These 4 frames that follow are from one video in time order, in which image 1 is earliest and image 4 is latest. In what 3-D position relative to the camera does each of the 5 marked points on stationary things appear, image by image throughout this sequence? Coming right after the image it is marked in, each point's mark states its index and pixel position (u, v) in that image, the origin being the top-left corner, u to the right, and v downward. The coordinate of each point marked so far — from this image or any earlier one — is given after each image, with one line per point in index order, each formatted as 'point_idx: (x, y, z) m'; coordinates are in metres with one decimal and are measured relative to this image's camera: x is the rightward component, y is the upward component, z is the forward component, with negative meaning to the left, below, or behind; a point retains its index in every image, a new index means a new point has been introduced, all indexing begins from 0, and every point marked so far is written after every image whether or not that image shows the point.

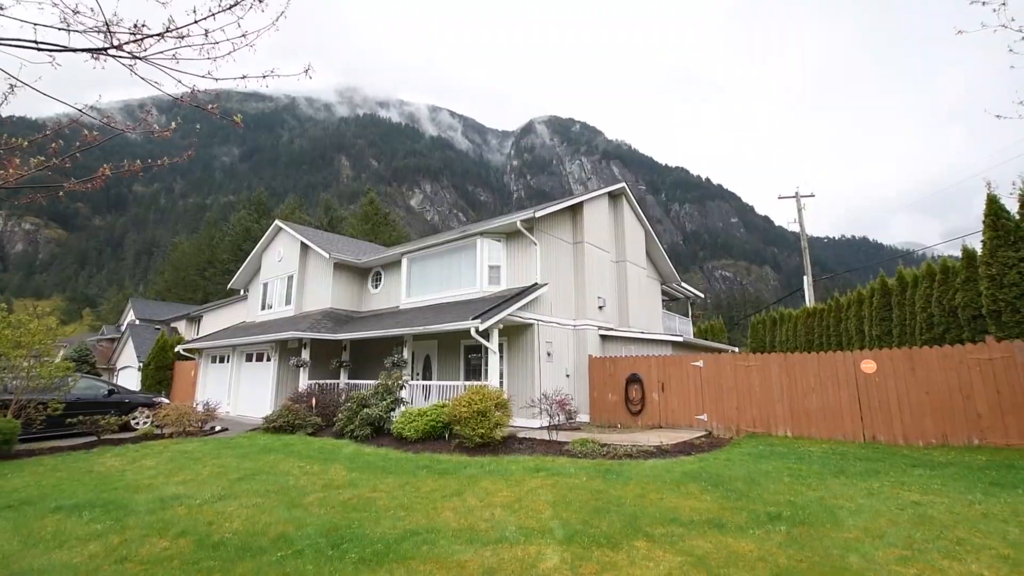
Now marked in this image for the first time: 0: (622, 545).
0: (+1.0, -2.3, +4.4) m
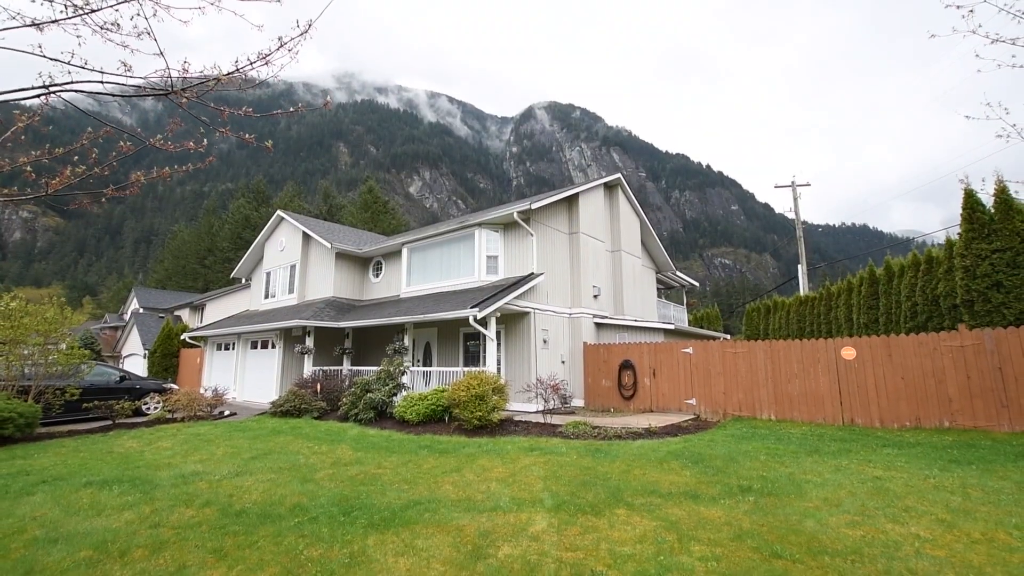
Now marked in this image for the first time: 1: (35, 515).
0: (+0.9, -2.2, +4.9) m
1: (-5.0, -2.4, +5.2) m
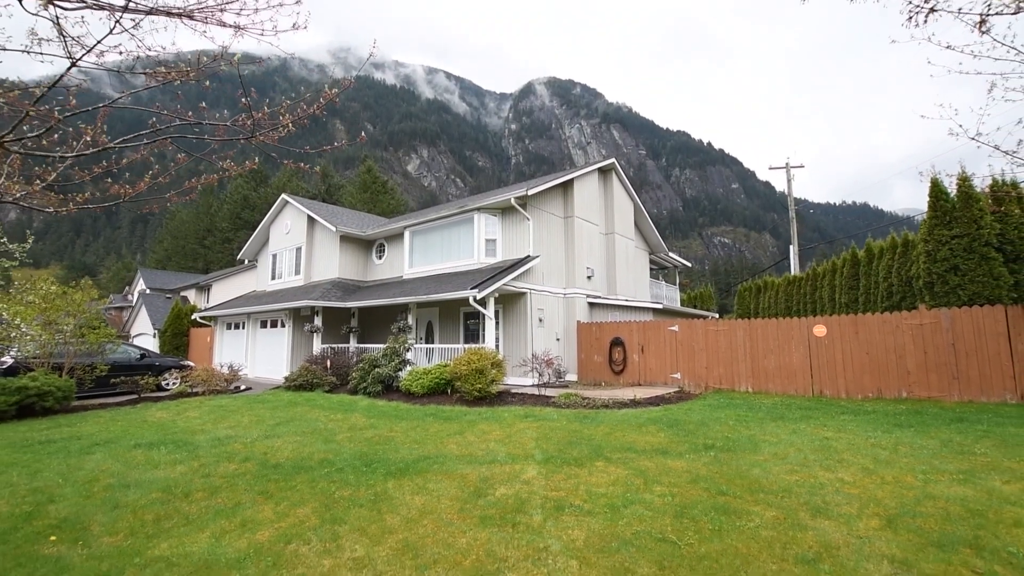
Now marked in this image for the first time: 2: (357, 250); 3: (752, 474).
0: (+0.9, -2.1, +5.8) m
1: (-5.1, -2.2, +6.0) m
2: (-6.2, +1.5, +19.5) m
3: (+2.6, -2.0, +5.3) m
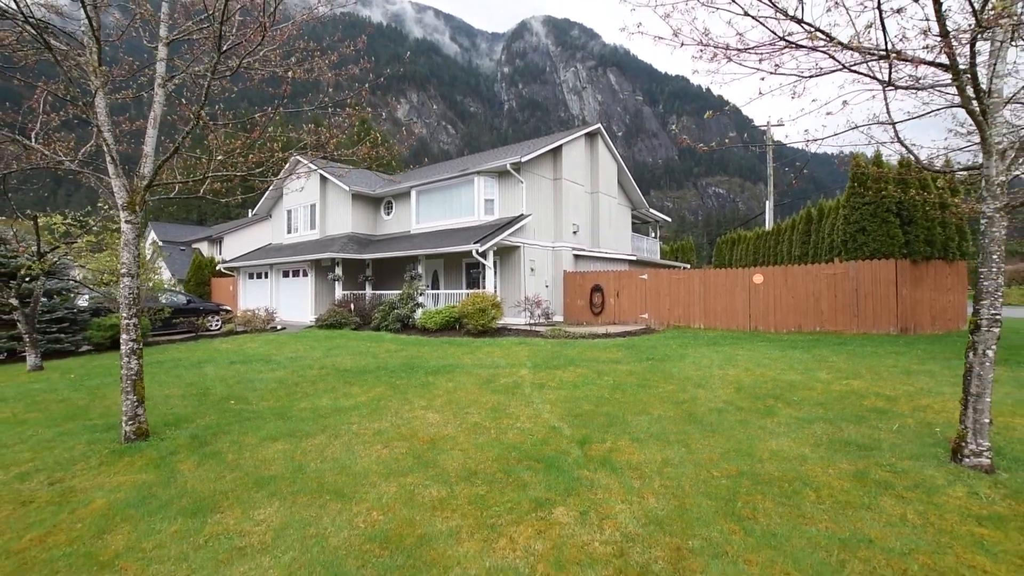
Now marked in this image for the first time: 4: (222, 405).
0: (+0.8, -1.4, +8.4) m
1: (-5.1, -1.5, +8.6) m
2: (-6.4, +3.6, +21.7) m
3: (+2.6, -1.4, +8.0) m
4: (-3.9, -1.6, +6.5) m
